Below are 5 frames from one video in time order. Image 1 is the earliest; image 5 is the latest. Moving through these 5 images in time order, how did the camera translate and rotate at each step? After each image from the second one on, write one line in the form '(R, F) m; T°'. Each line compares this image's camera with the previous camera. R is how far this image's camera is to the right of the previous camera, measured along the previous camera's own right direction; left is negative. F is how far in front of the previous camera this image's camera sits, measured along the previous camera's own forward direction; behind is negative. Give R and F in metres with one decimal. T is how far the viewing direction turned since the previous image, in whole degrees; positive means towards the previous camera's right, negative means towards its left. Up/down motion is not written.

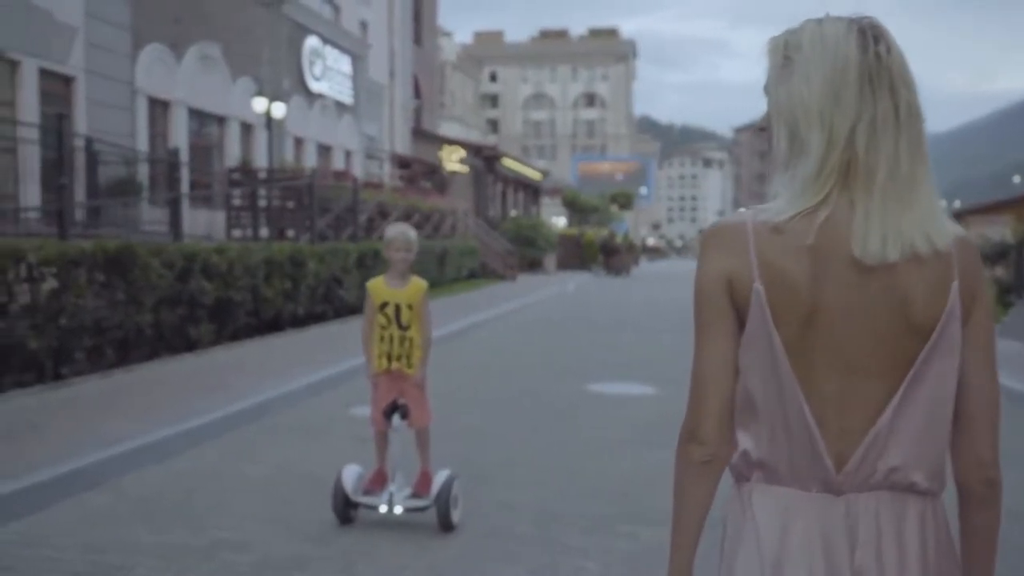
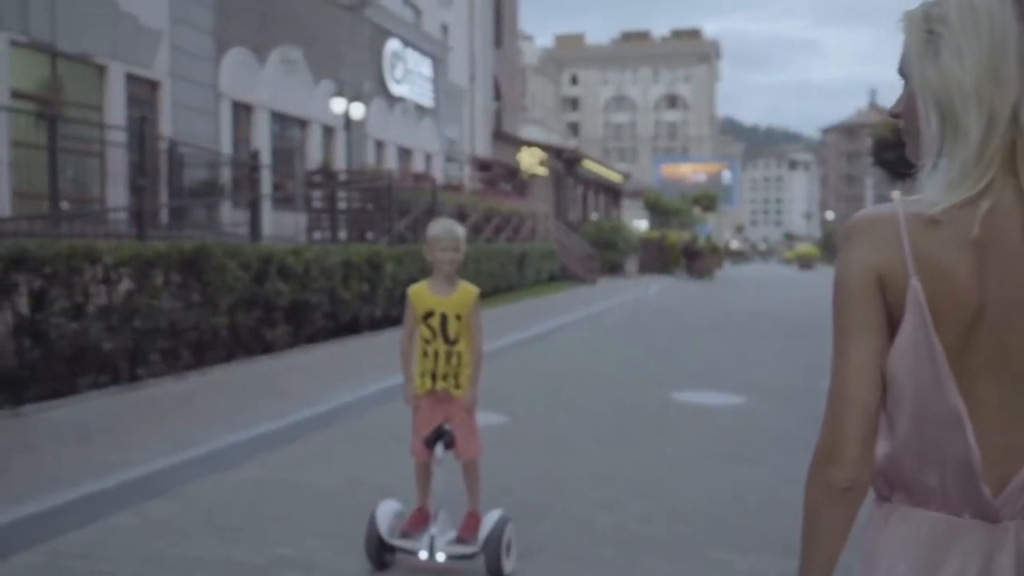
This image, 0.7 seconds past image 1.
(0.0, +0.5) m; -5°
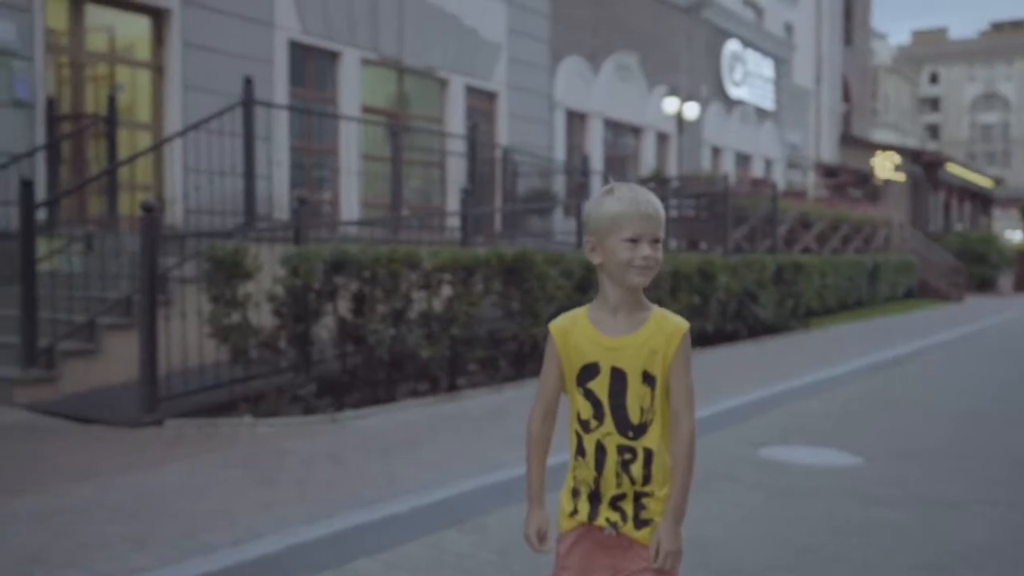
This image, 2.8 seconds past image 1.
(-0.1, +1.1) m; -20°
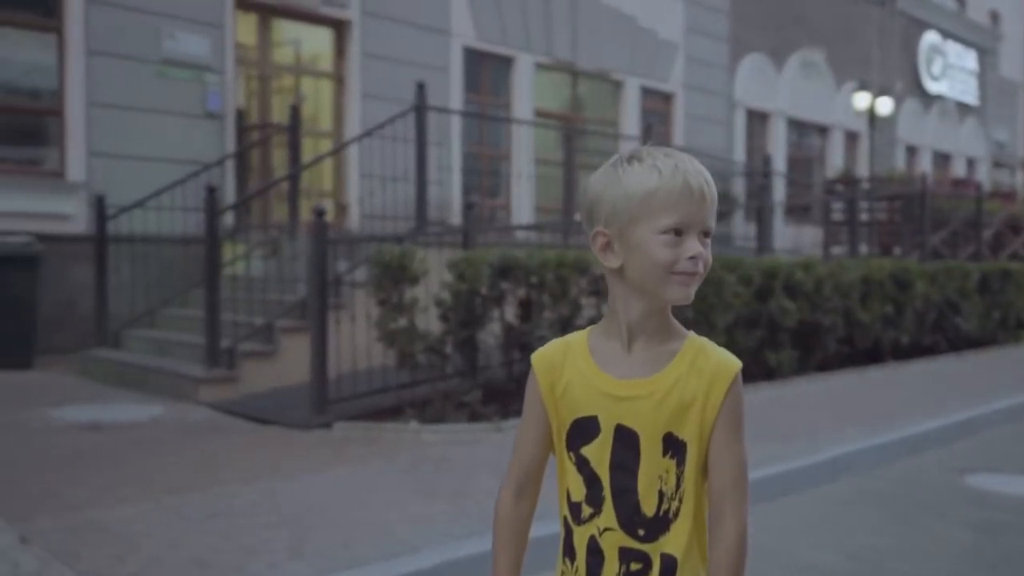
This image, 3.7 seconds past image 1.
(0.0, +0.3) m; -10°
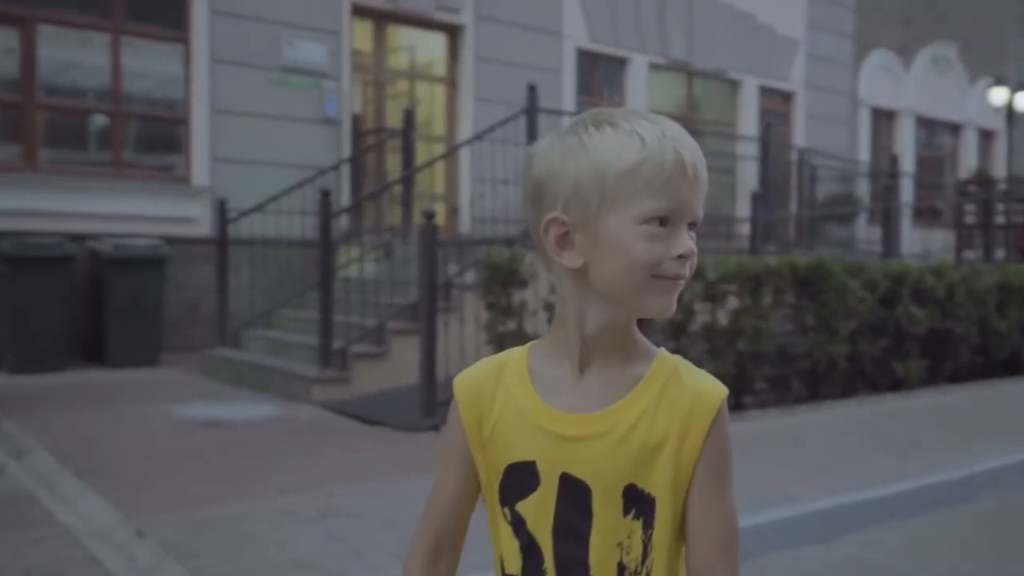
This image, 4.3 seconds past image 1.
(0.0, +0.1) m; -7°
